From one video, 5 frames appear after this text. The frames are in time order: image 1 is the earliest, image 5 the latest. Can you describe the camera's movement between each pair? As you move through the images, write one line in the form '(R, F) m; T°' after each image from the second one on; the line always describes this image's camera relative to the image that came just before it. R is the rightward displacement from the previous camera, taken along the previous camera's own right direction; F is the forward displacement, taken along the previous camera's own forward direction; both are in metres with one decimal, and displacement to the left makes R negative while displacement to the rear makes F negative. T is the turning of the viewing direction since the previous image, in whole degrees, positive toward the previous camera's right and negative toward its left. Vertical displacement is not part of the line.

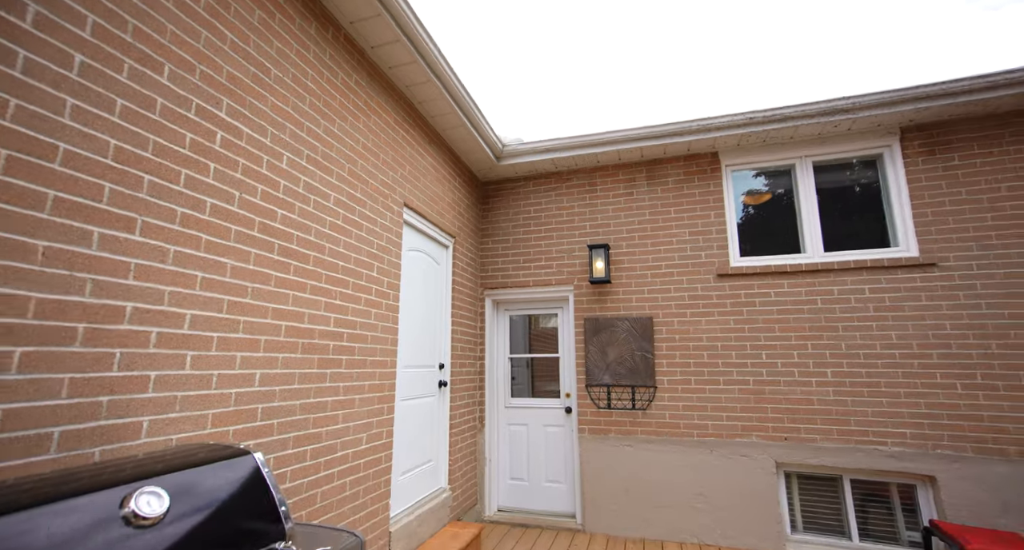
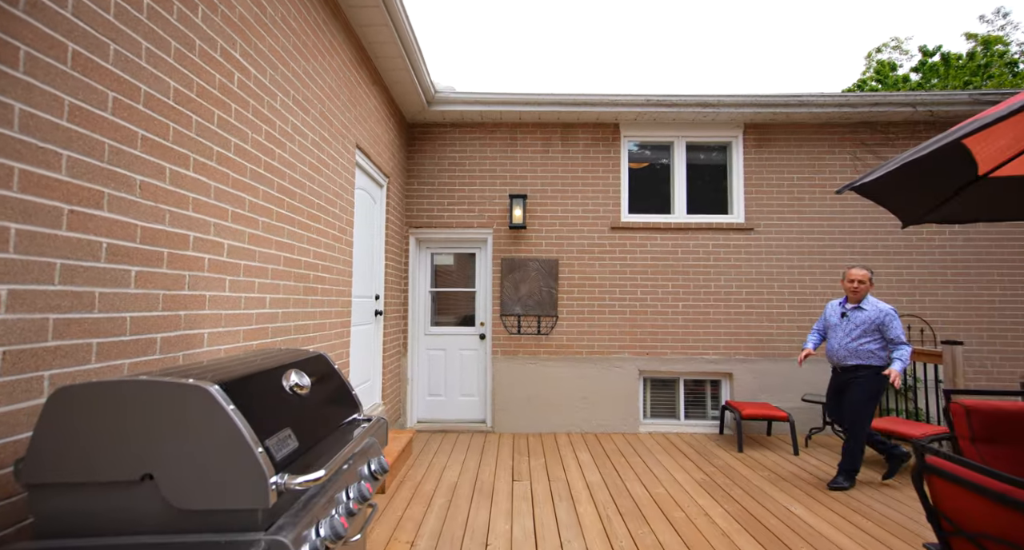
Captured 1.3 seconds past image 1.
(-0.5, -0.5) m; +16°
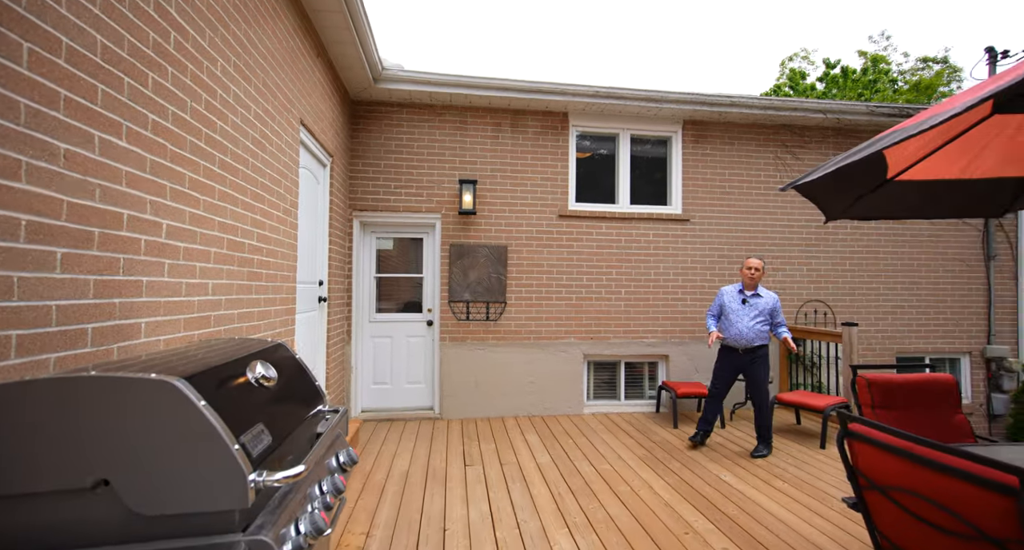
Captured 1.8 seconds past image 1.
(-0.1, 0.0) m; +8°
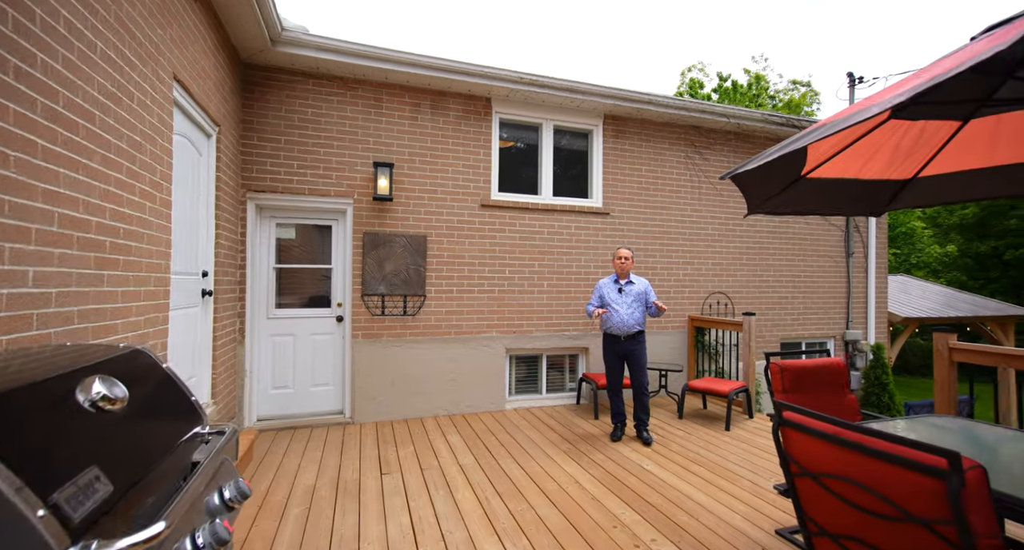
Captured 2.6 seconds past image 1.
(-0.1, +0.2) m; +11°
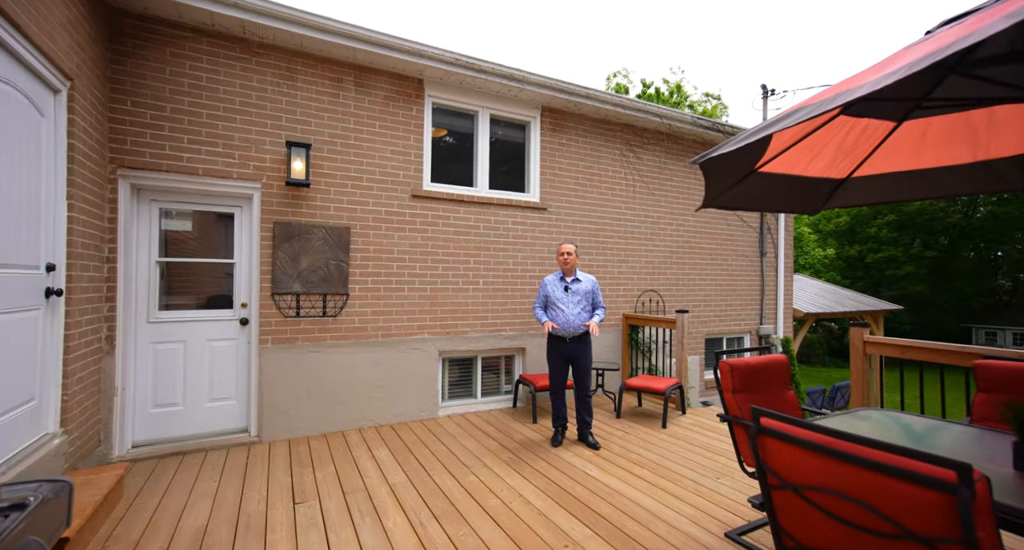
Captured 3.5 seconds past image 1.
(-0.1, +0.3) m; +9°
